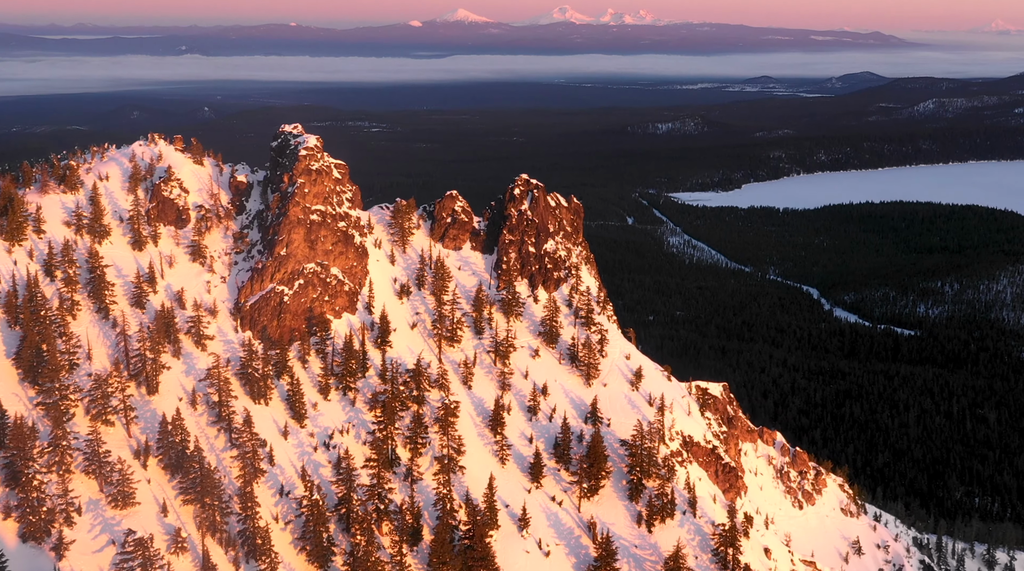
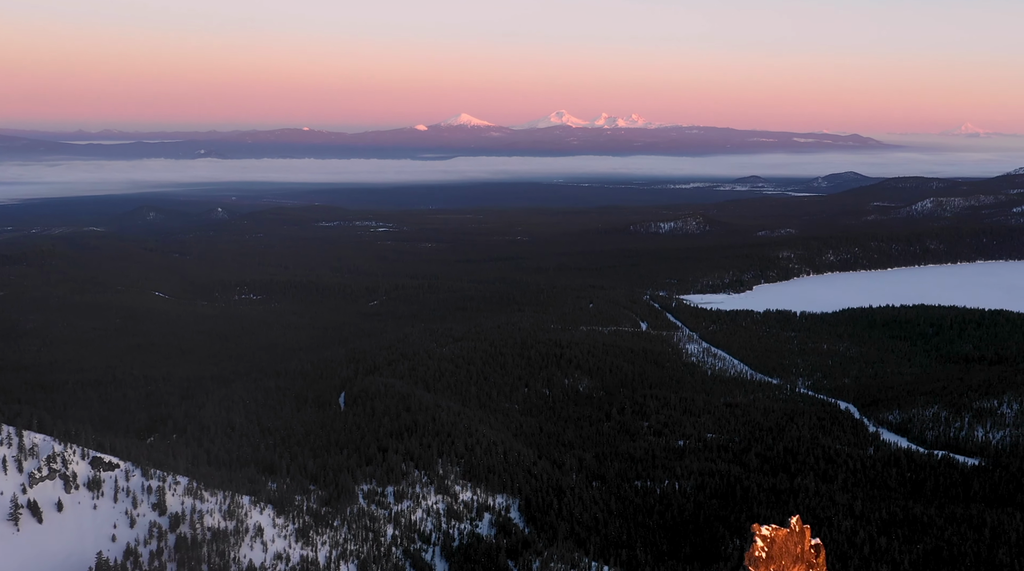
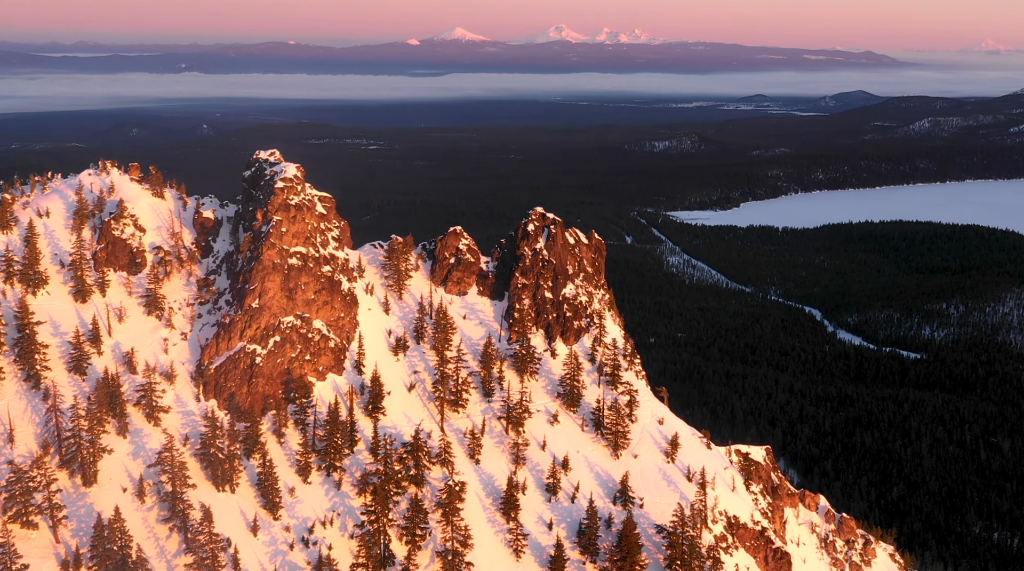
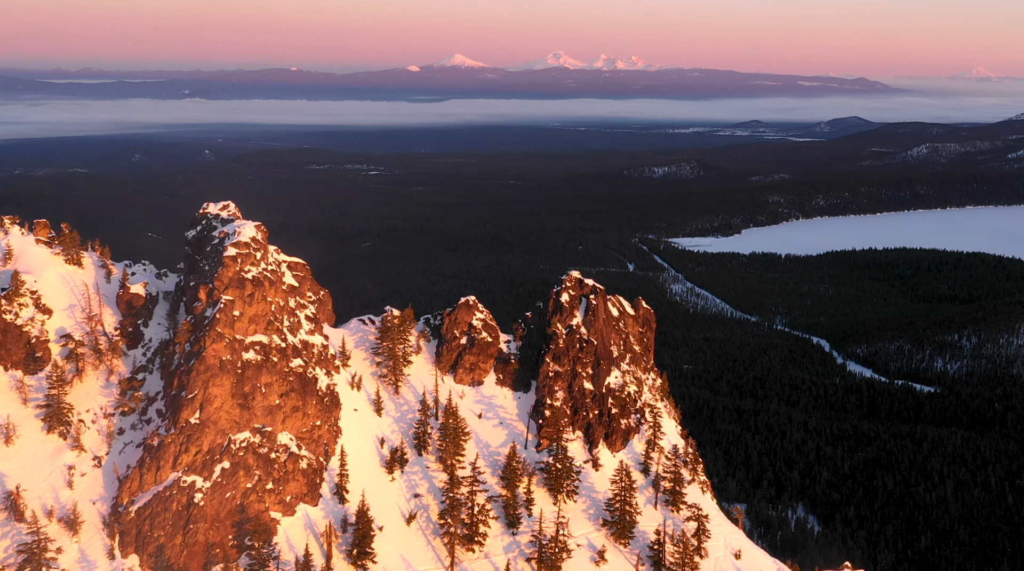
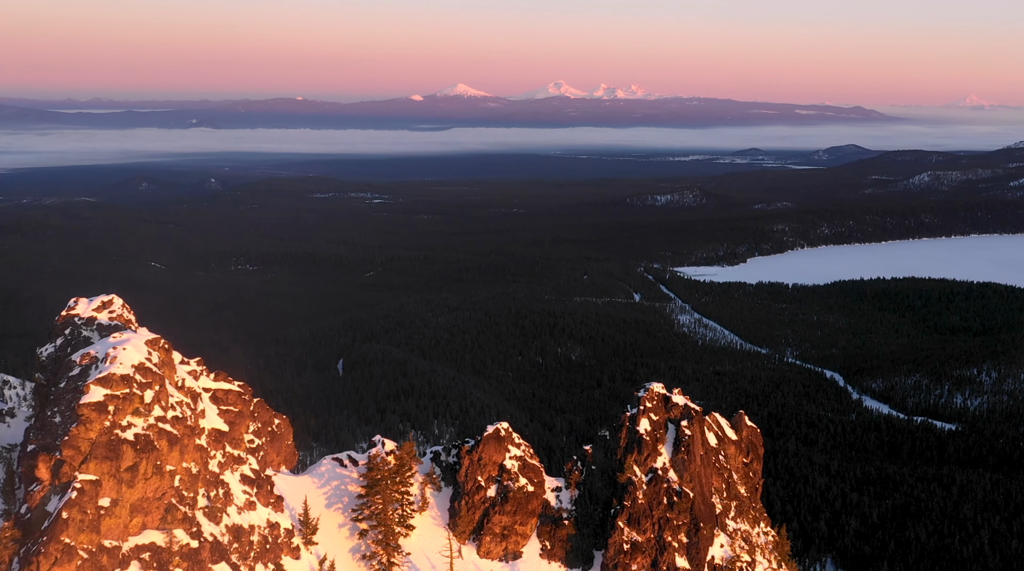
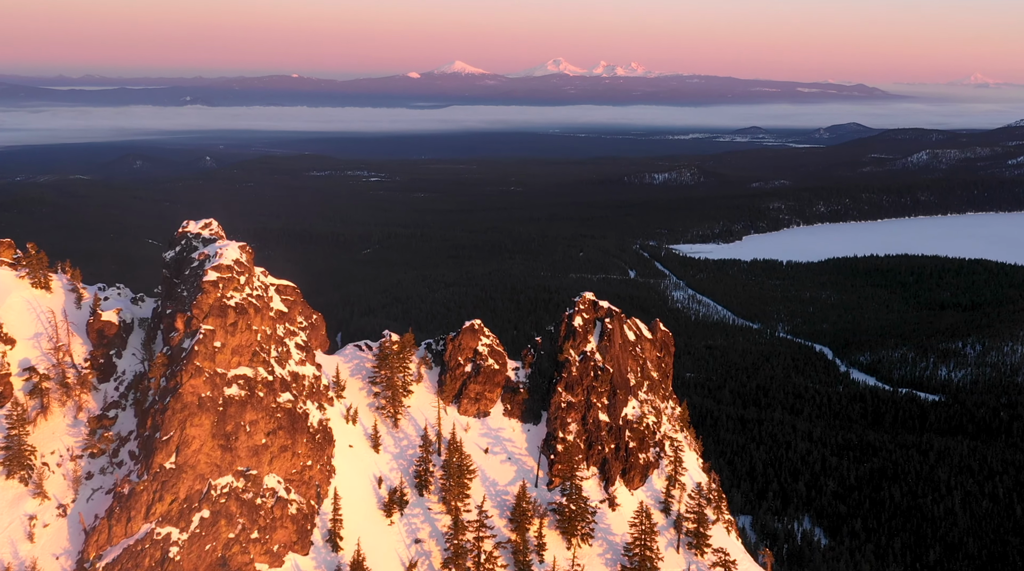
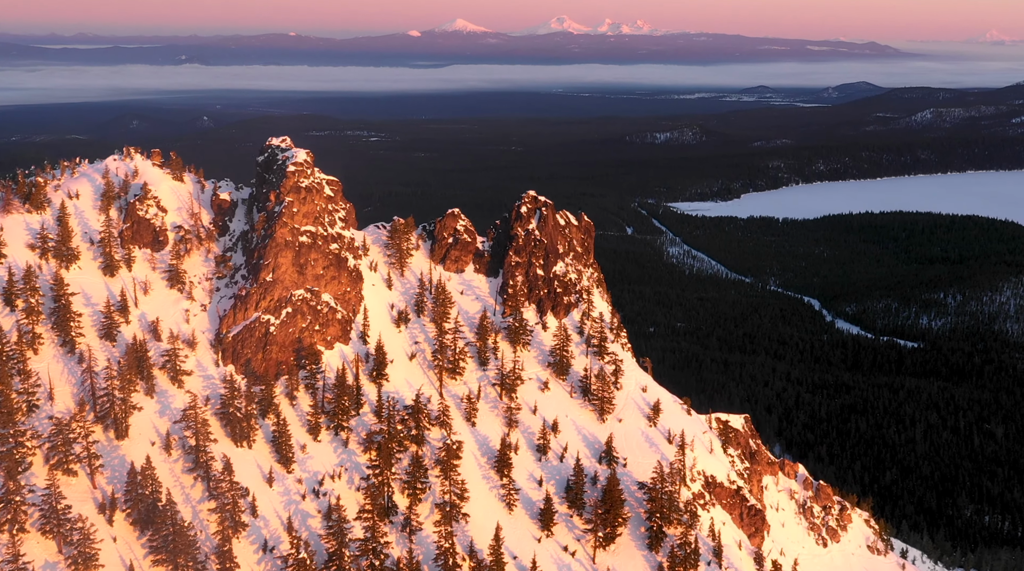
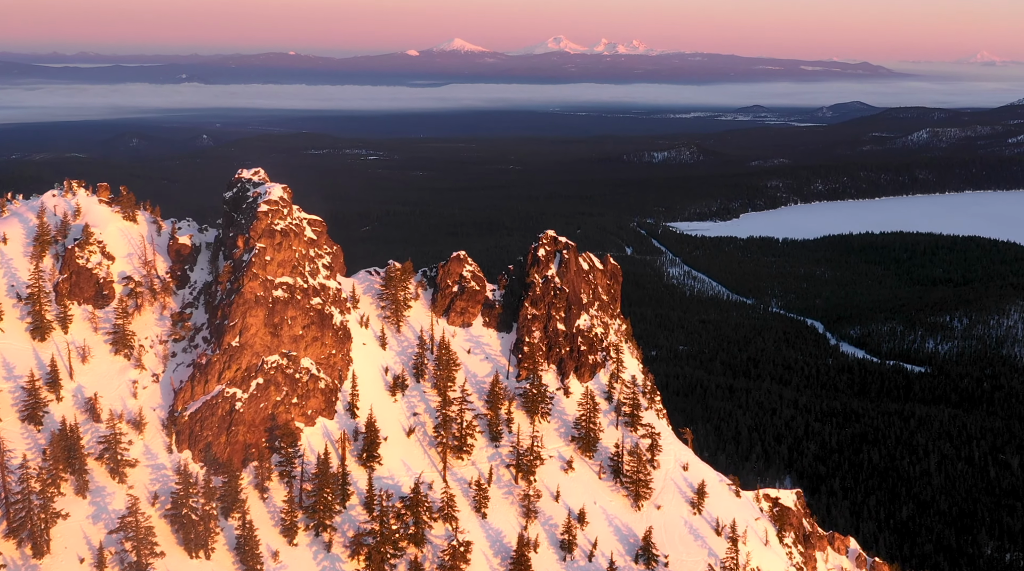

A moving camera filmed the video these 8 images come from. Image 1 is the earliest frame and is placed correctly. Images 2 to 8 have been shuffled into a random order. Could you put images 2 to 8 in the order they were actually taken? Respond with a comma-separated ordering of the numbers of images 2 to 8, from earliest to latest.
7, 3, 8, 4, 6, 5, 2
